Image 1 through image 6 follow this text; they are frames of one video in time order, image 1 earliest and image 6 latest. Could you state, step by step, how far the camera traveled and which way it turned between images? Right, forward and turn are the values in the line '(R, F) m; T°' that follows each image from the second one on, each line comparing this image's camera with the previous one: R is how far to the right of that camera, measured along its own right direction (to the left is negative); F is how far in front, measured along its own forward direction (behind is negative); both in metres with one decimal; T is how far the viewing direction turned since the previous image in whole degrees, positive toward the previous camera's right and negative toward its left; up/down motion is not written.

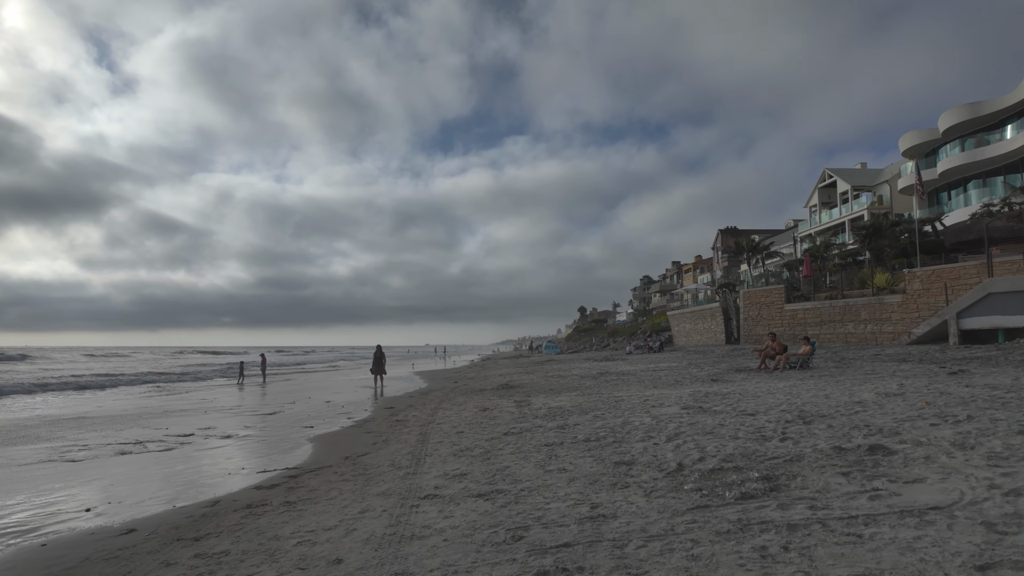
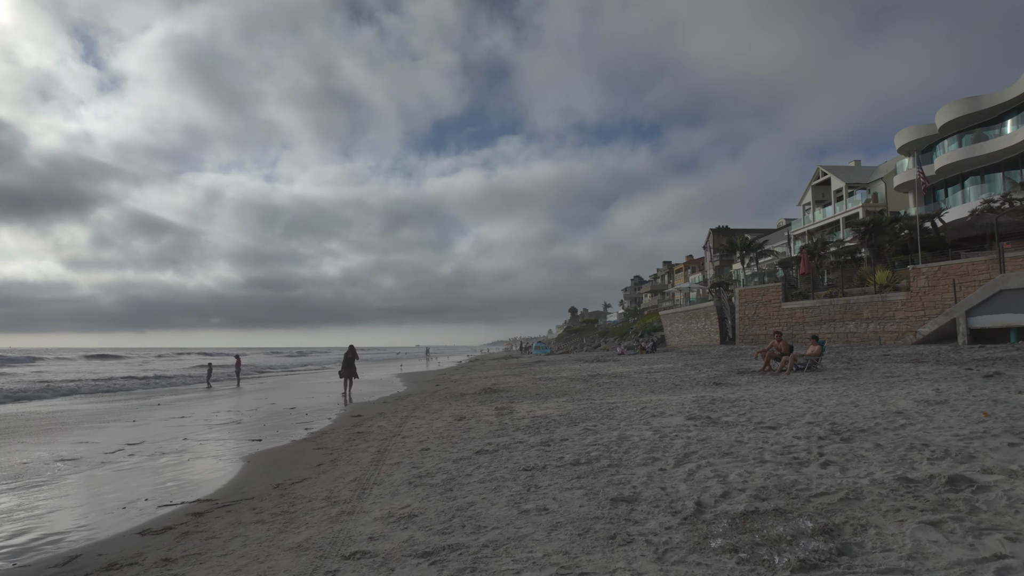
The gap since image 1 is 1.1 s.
(+0.3, +1.5) m; +1°
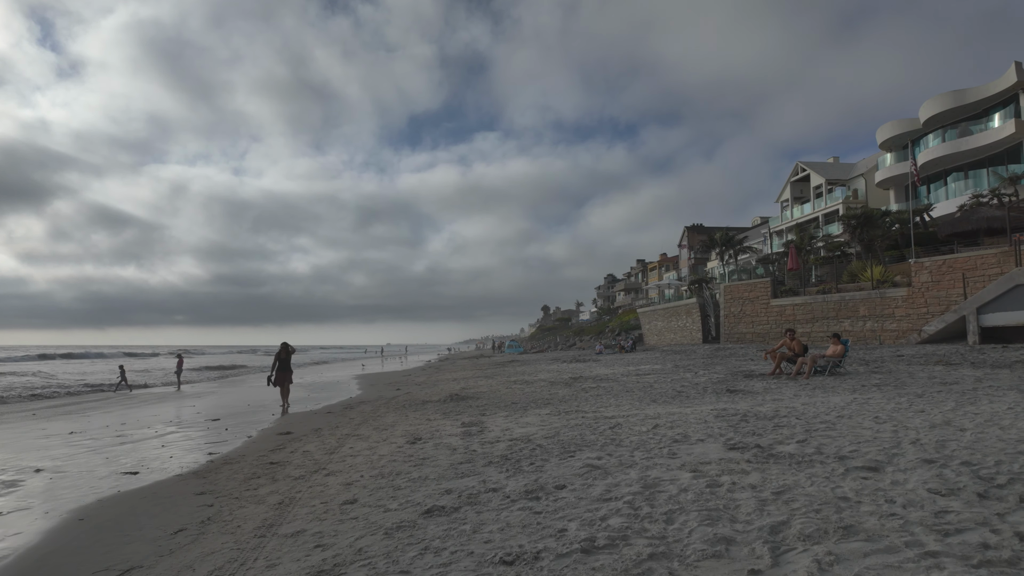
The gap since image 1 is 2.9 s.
(0.0, +2.7) m; +3°
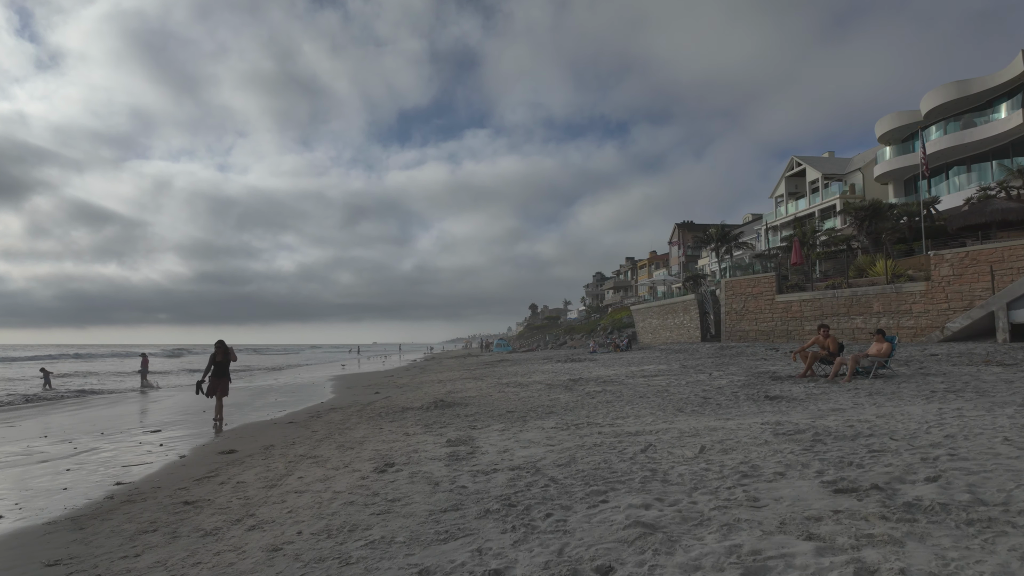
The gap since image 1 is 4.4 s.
(-0.2, +2.0) m; +1°
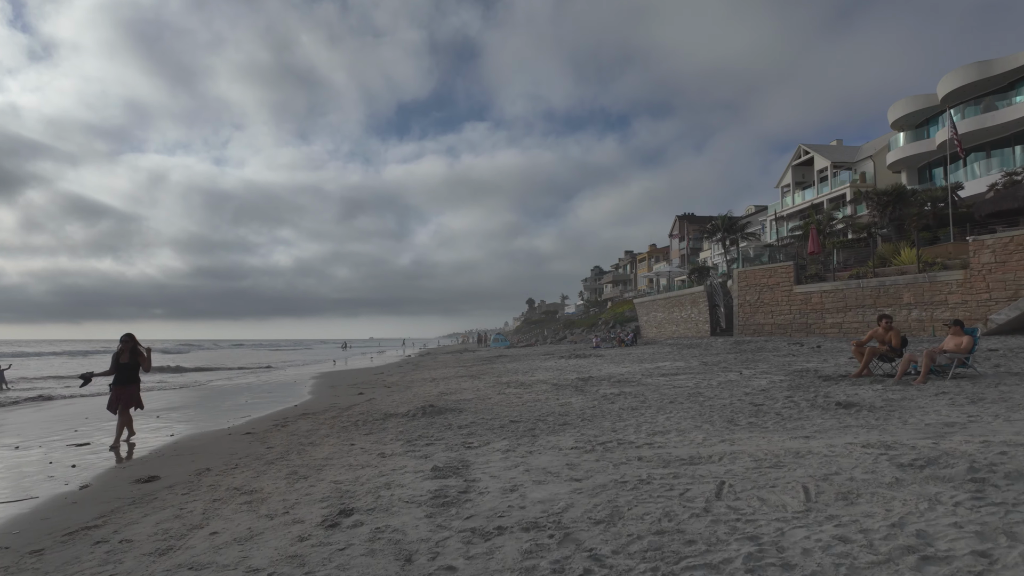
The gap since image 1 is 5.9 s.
(-0.1, +2.0) m; 0°
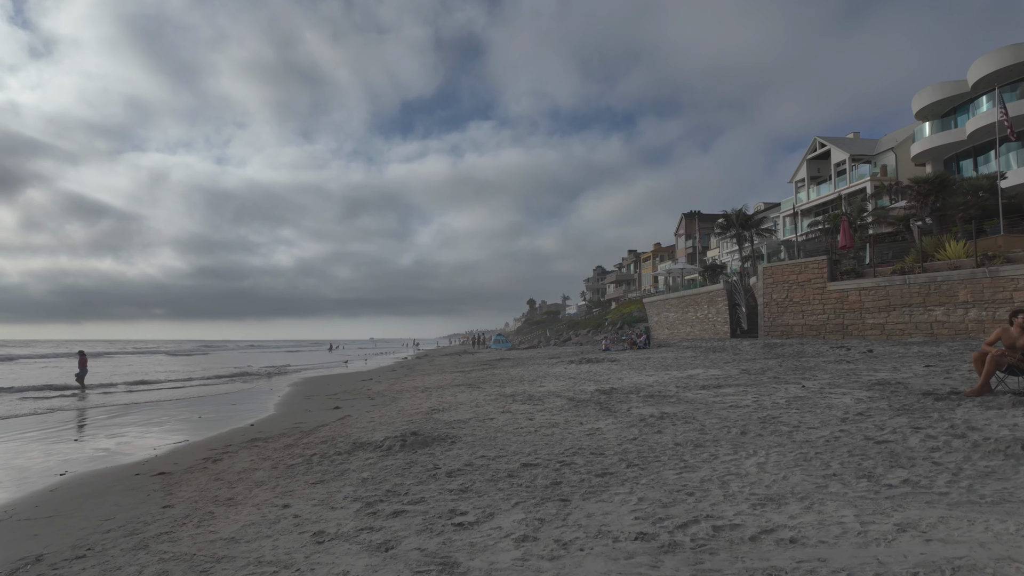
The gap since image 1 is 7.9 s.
(-0.2, +2.6) m; 0°
